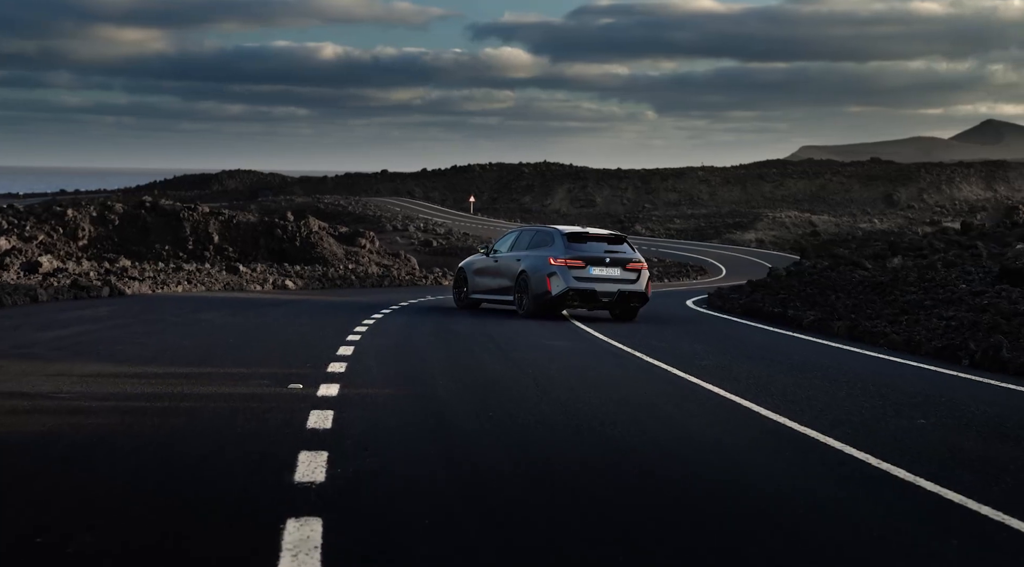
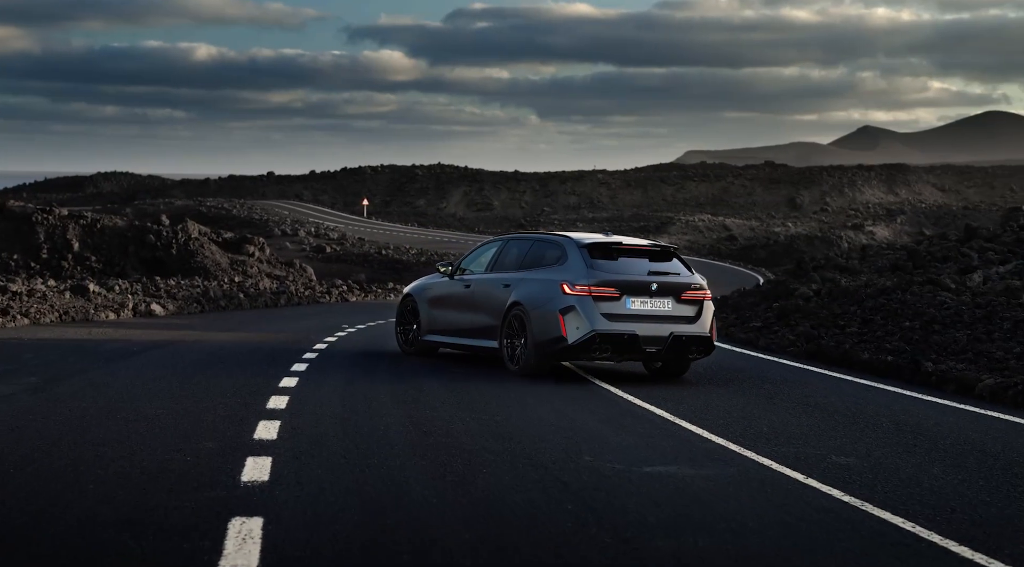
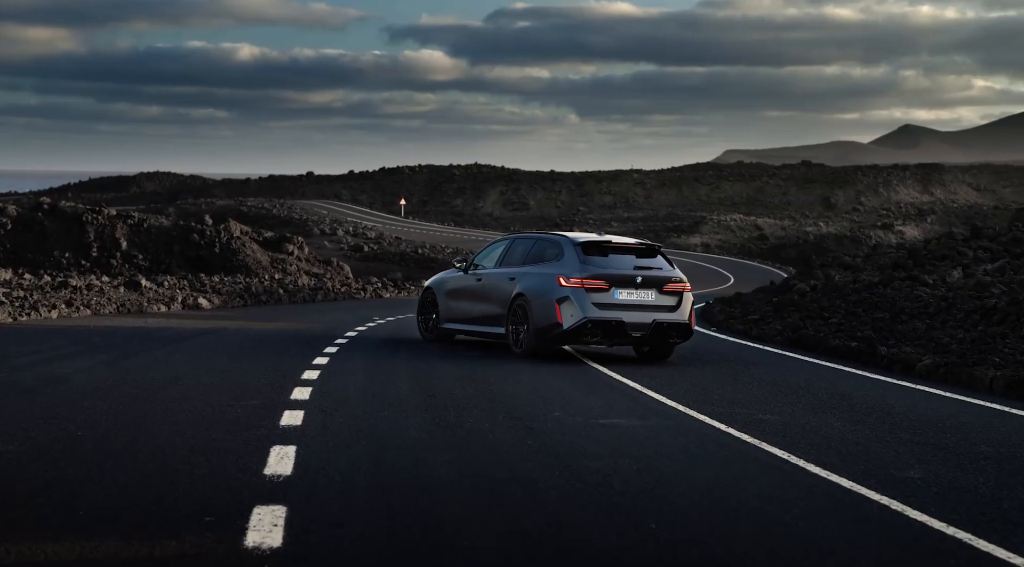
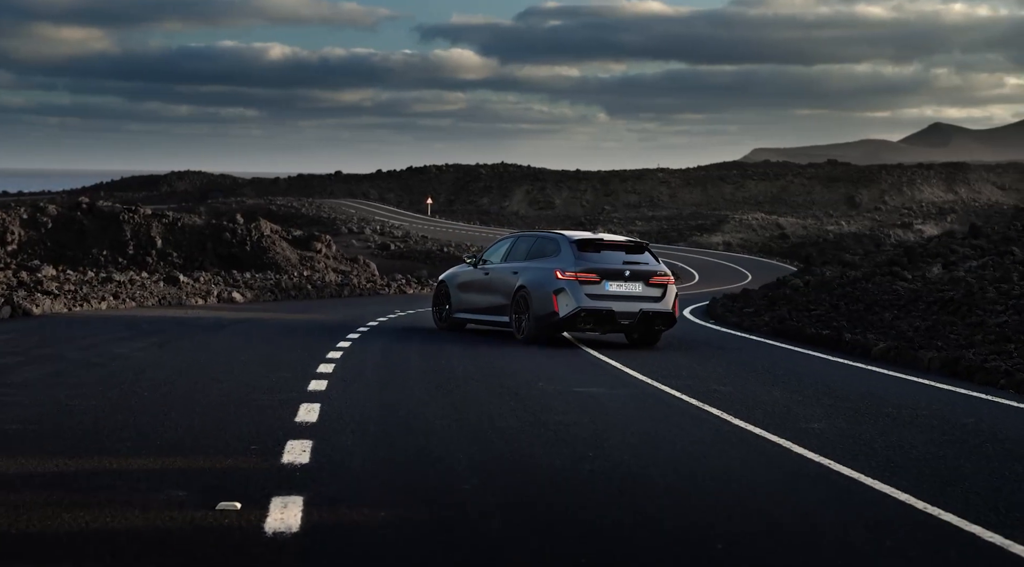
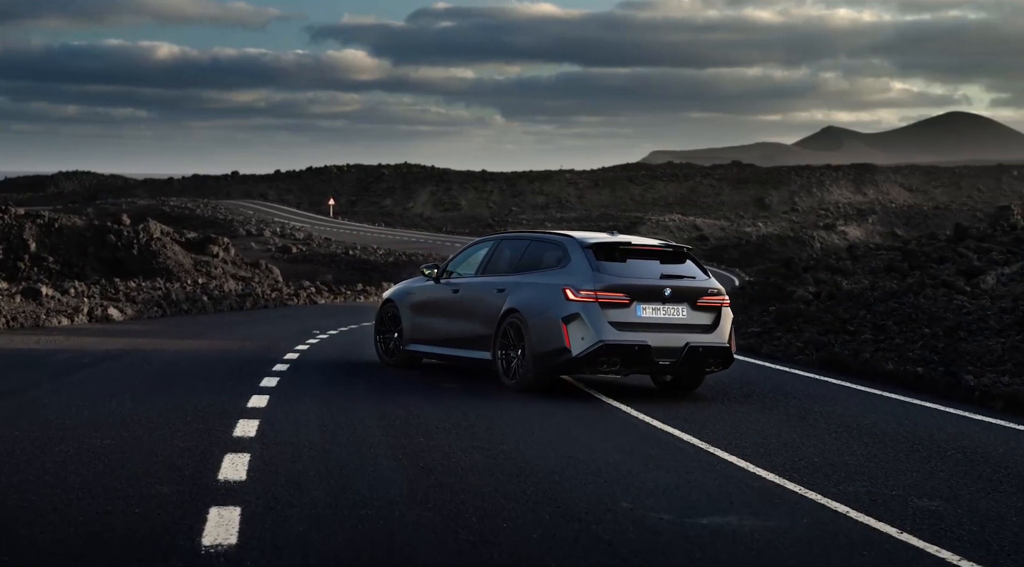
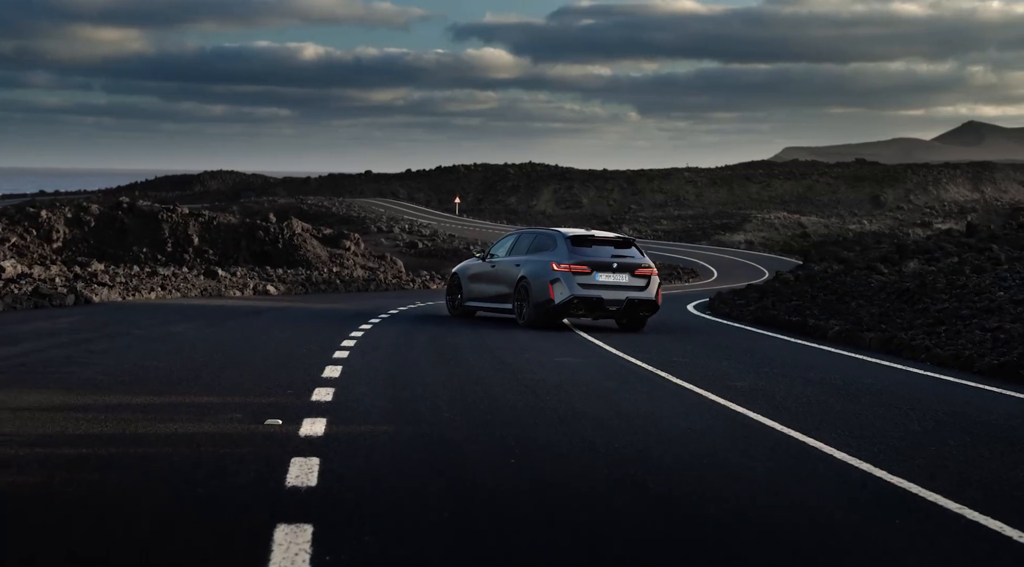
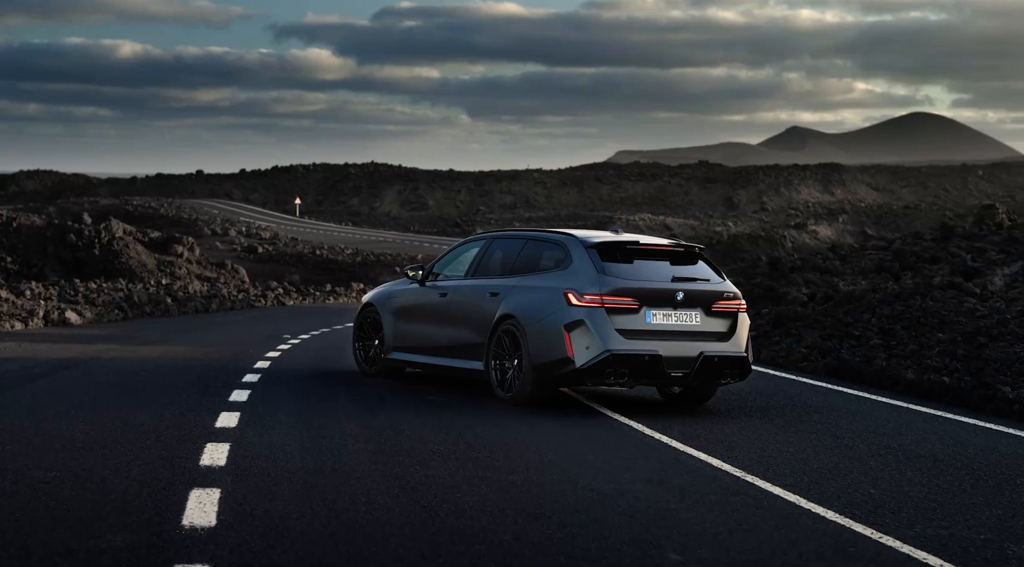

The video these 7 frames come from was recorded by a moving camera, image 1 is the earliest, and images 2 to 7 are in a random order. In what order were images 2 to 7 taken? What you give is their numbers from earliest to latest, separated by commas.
6, 4, 3, 2, 5, 7
